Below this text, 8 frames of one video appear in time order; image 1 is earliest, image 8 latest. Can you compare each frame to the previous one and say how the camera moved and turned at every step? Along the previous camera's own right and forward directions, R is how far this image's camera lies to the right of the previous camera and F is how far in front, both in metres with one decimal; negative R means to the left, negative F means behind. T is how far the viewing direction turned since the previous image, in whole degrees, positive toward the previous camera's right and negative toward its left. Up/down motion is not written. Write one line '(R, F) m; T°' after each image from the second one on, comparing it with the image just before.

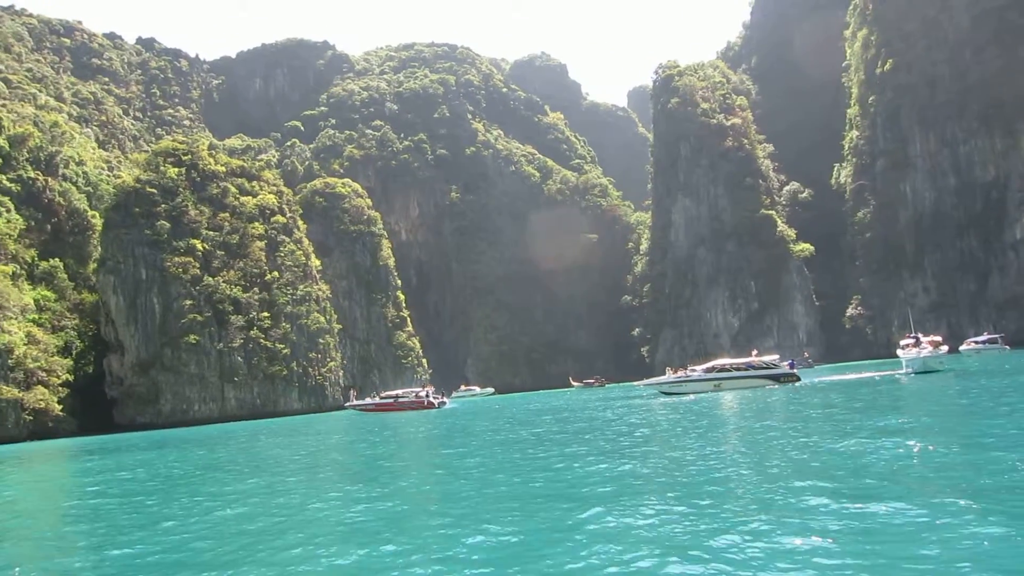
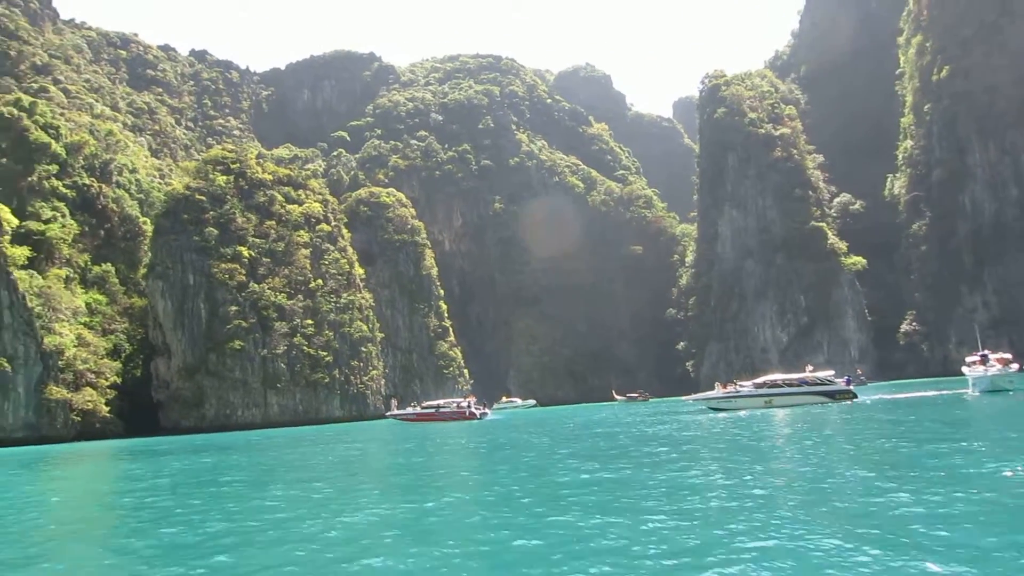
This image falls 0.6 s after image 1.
(-0.1, +0.5) m; -3°
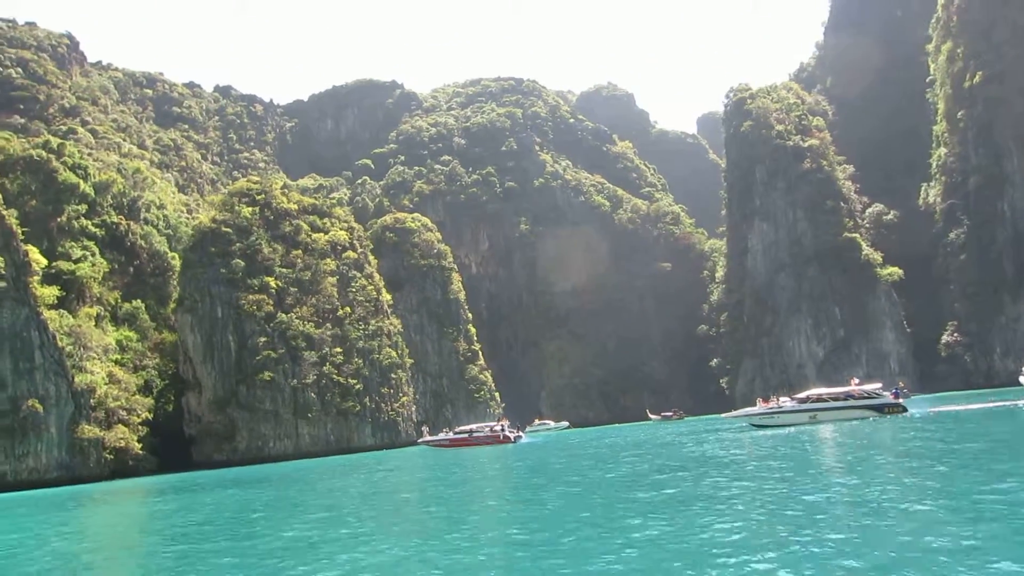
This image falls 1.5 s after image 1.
(-0.1, +0.6) m; -2°
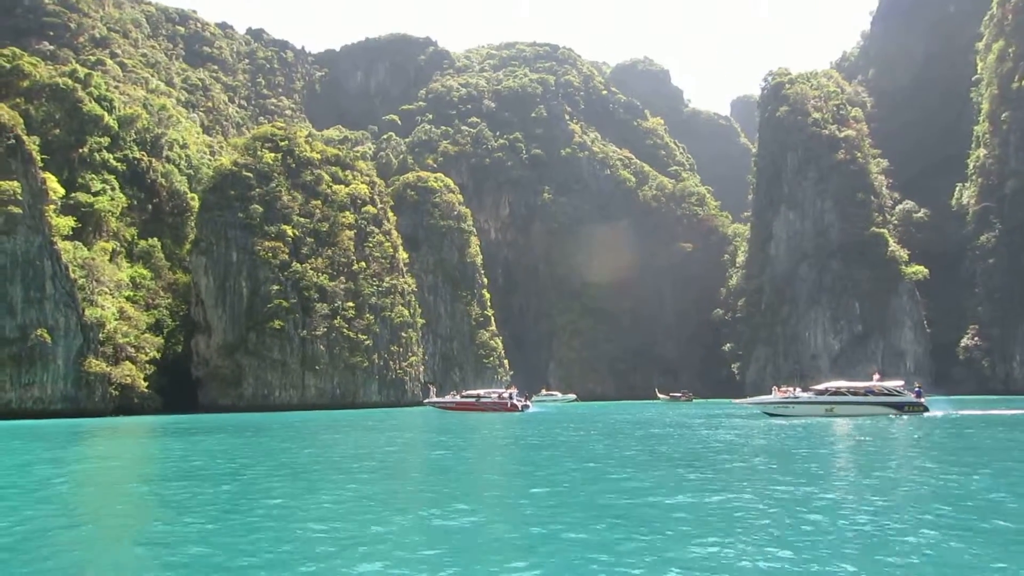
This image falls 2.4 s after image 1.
(0.0, +0.6) m; -1°
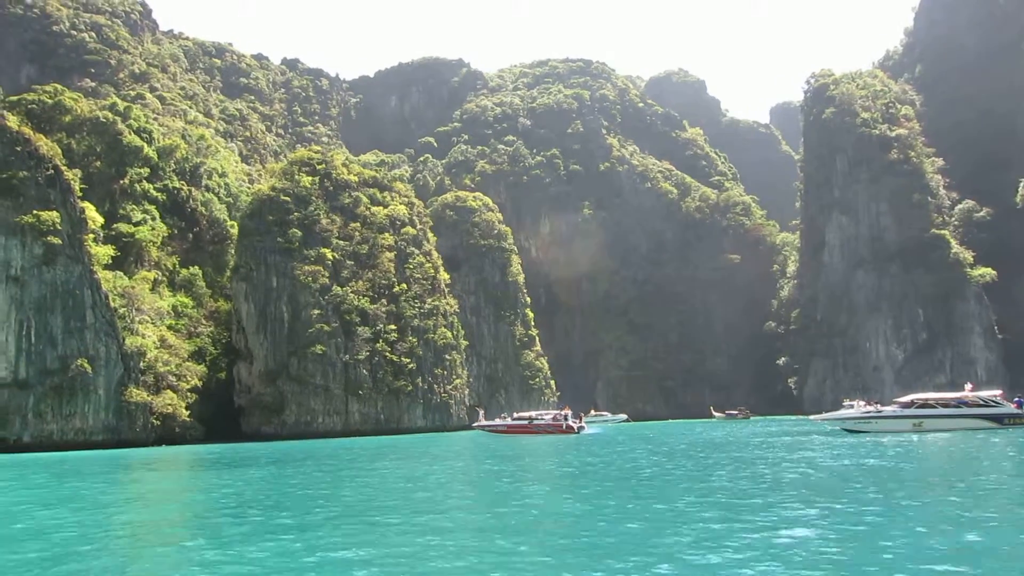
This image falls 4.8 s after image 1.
(-0.4, +1.6) m; -3°
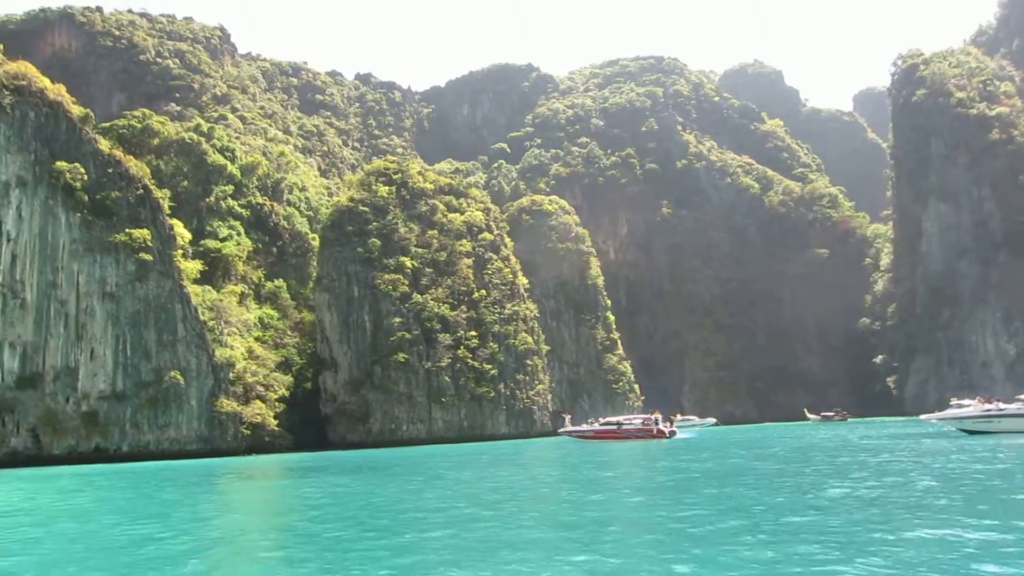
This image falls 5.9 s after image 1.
(-0.3, +0.8) m; -5°
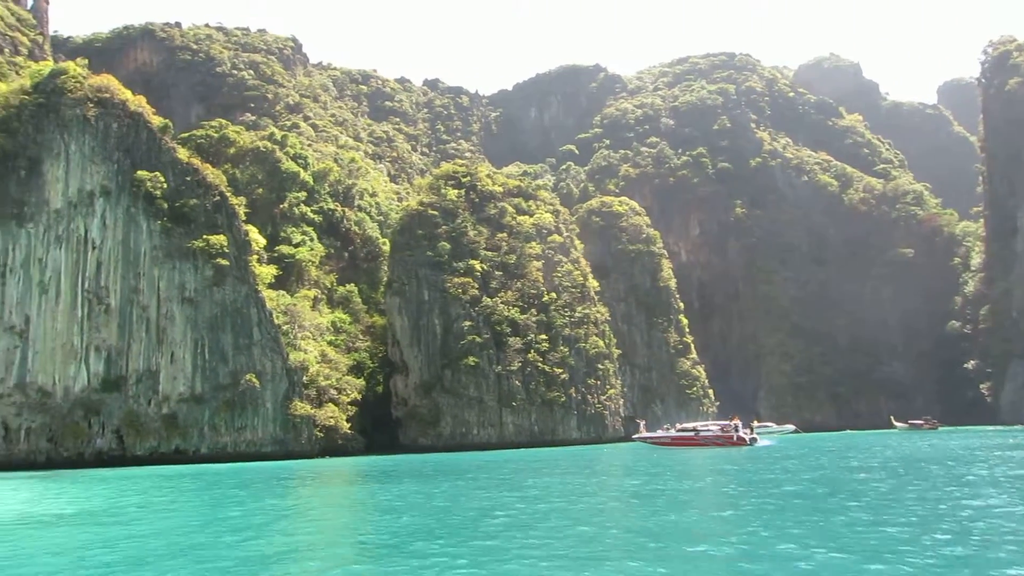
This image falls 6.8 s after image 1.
(-0.2, +0.6) m; -5°
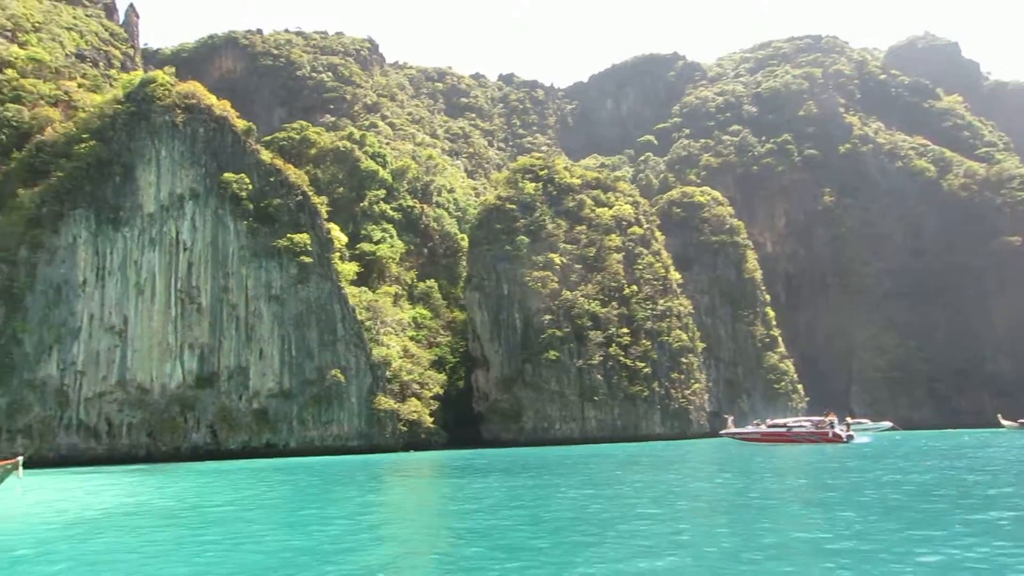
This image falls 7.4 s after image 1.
(-0.3, +0.5) m; -5°
